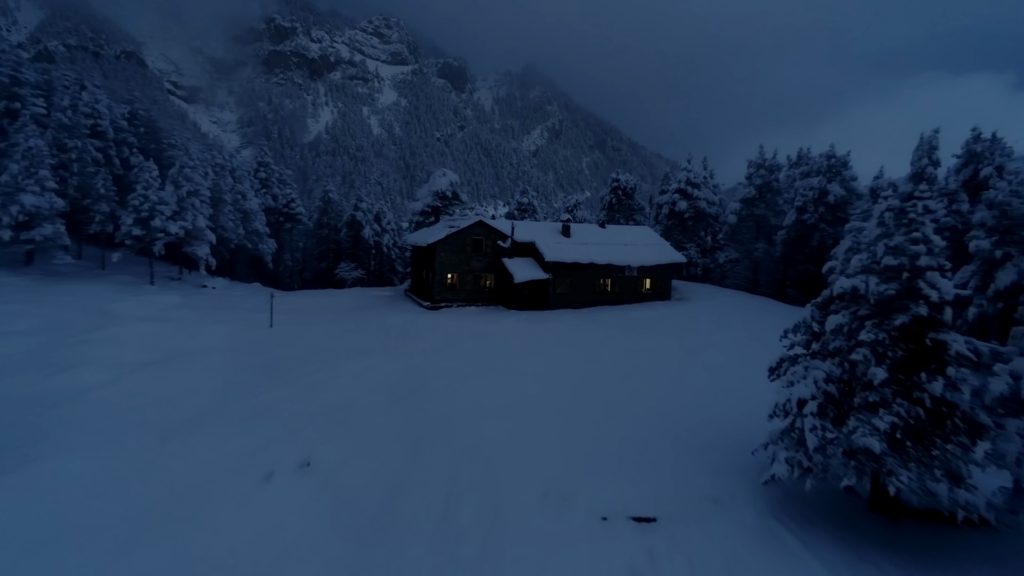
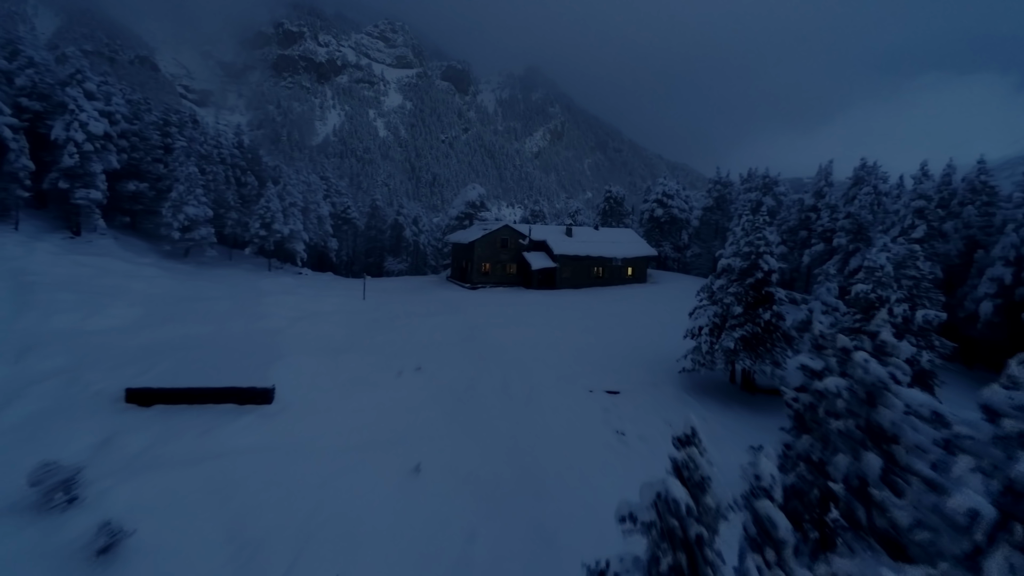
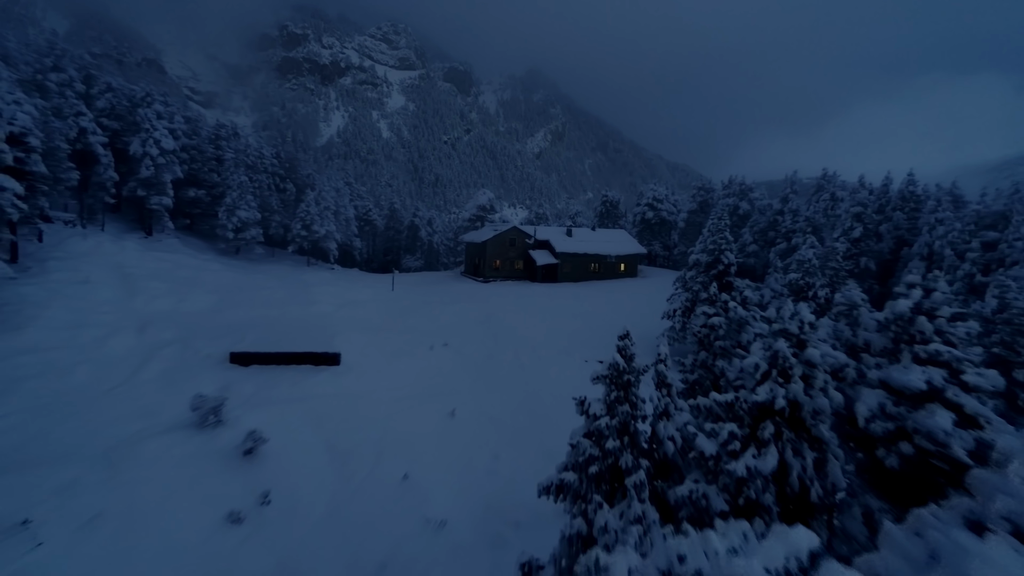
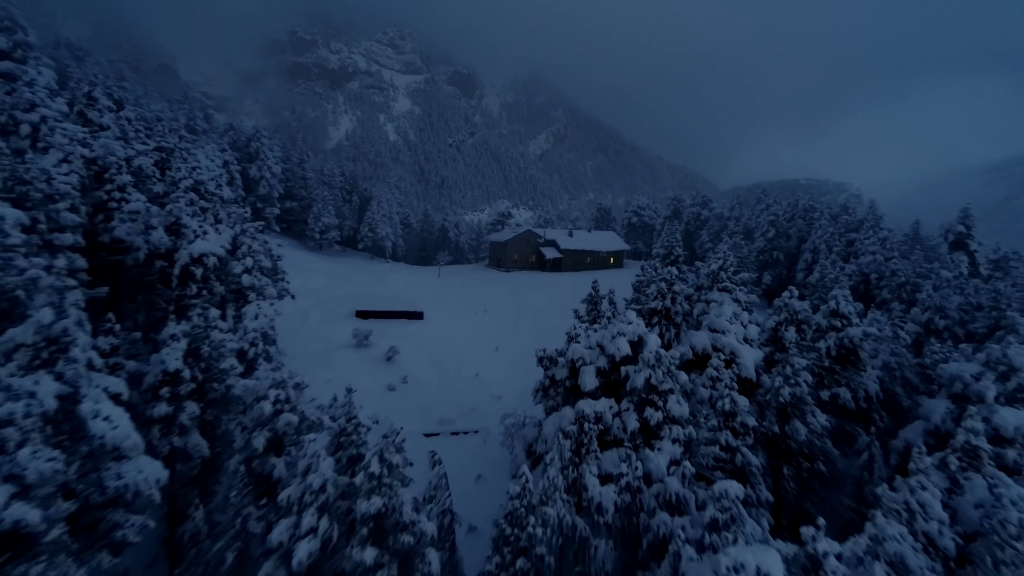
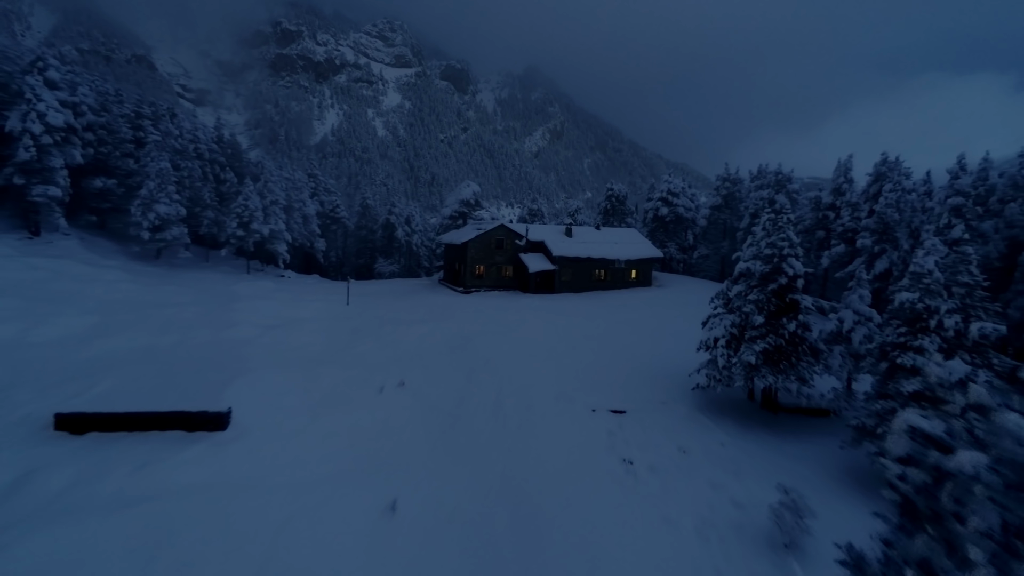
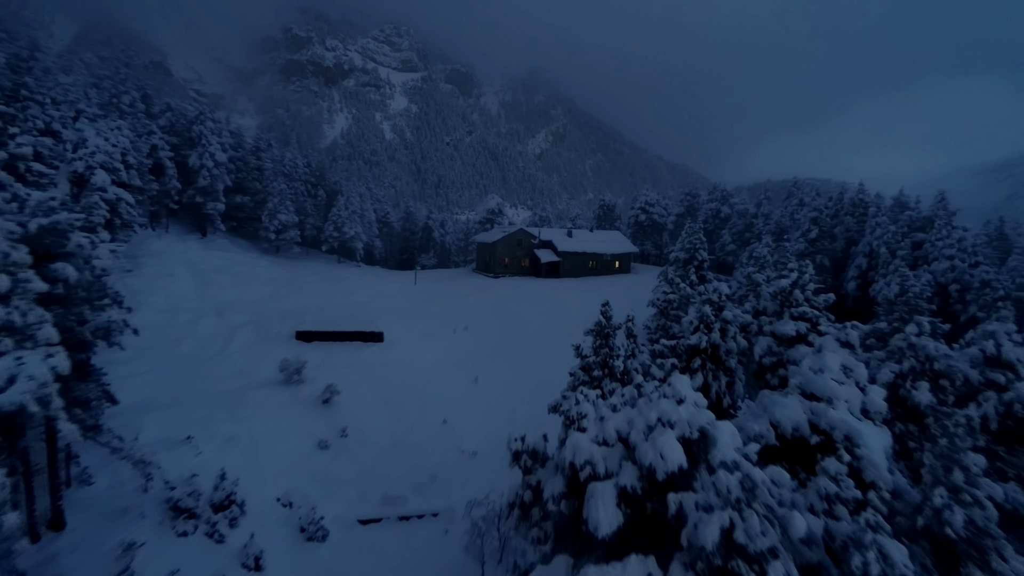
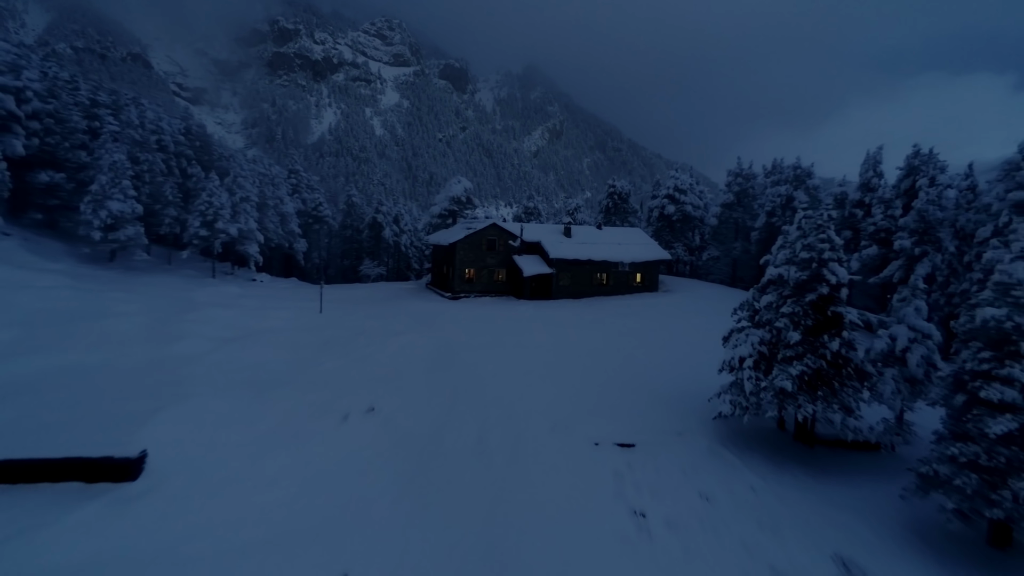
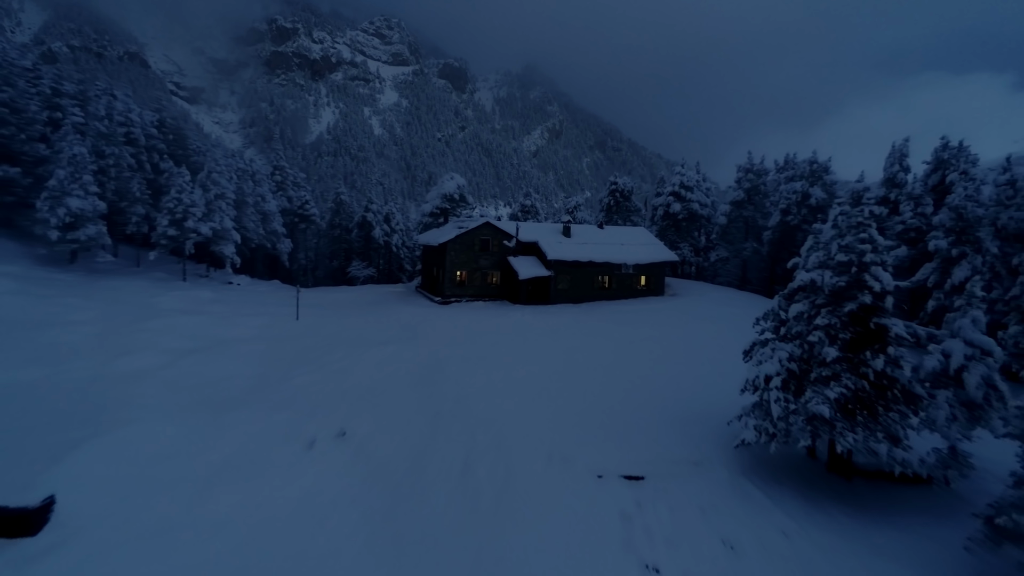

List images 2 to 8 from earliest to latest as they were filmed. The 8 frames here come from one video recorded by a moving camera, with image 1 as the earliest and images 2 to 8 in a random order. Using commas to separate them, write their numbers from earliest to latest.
8, 7, 5, 2, 3, 6, 4
